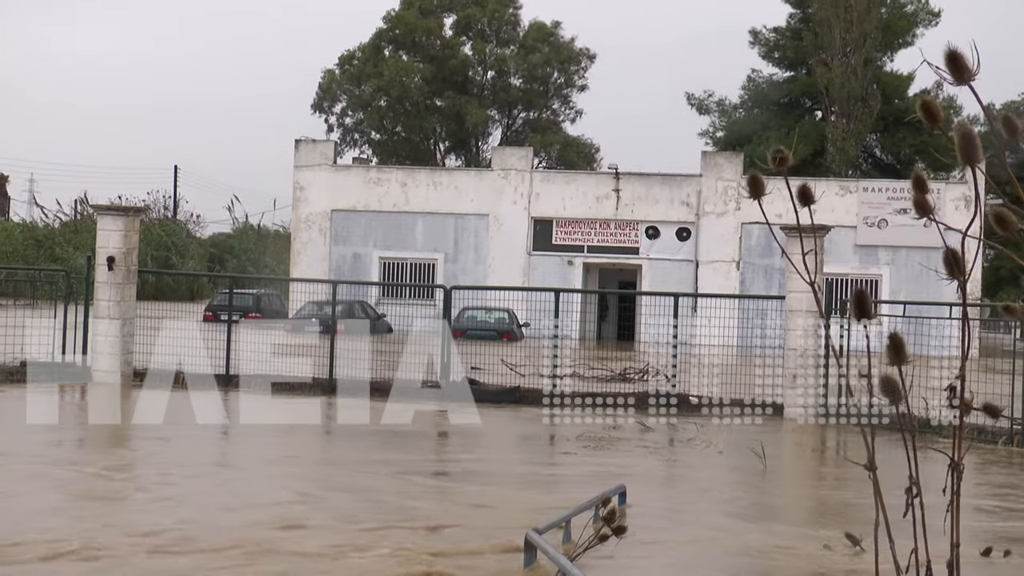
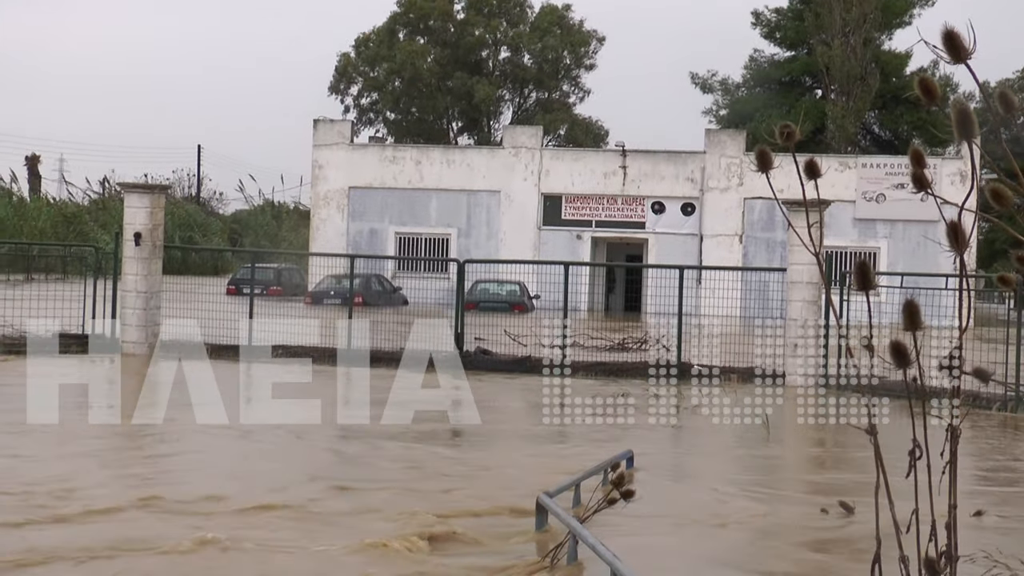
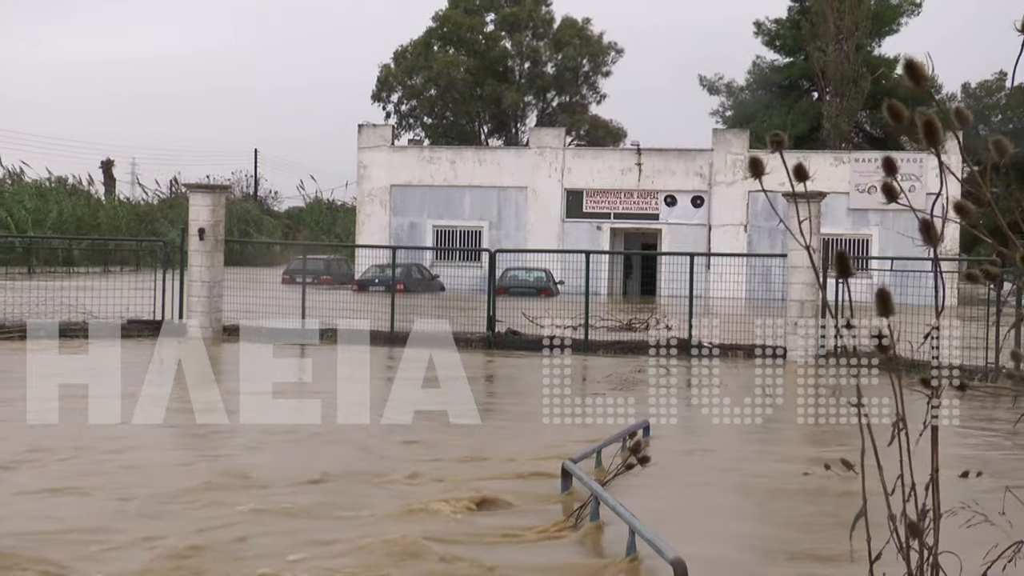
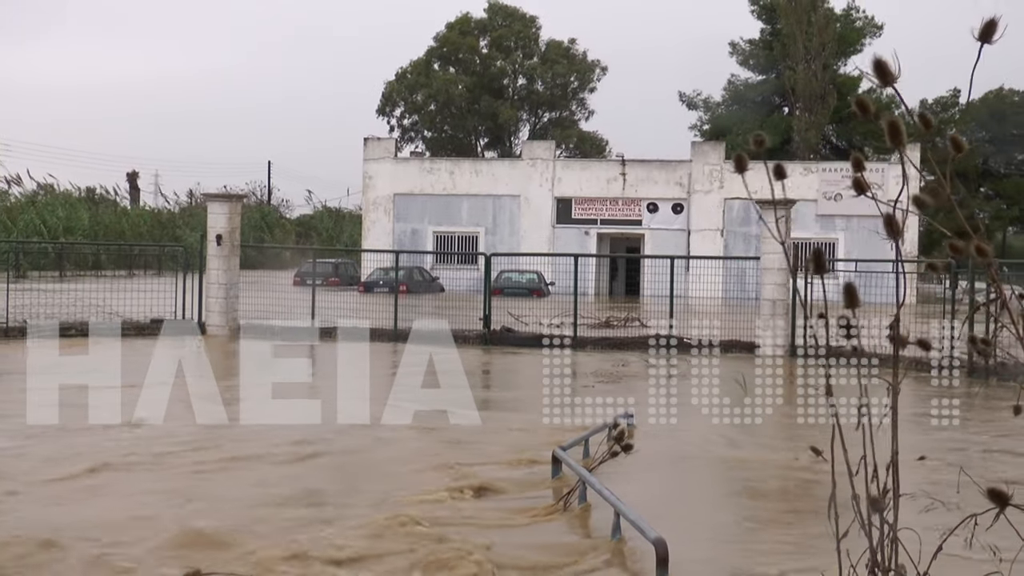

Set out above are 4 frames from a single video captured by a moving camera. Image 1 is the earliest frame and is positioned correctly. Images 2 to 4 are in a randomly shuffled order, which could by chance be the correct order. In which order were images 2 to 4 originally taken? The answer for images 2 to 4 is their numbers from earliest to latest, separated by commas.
2, 3, 4
